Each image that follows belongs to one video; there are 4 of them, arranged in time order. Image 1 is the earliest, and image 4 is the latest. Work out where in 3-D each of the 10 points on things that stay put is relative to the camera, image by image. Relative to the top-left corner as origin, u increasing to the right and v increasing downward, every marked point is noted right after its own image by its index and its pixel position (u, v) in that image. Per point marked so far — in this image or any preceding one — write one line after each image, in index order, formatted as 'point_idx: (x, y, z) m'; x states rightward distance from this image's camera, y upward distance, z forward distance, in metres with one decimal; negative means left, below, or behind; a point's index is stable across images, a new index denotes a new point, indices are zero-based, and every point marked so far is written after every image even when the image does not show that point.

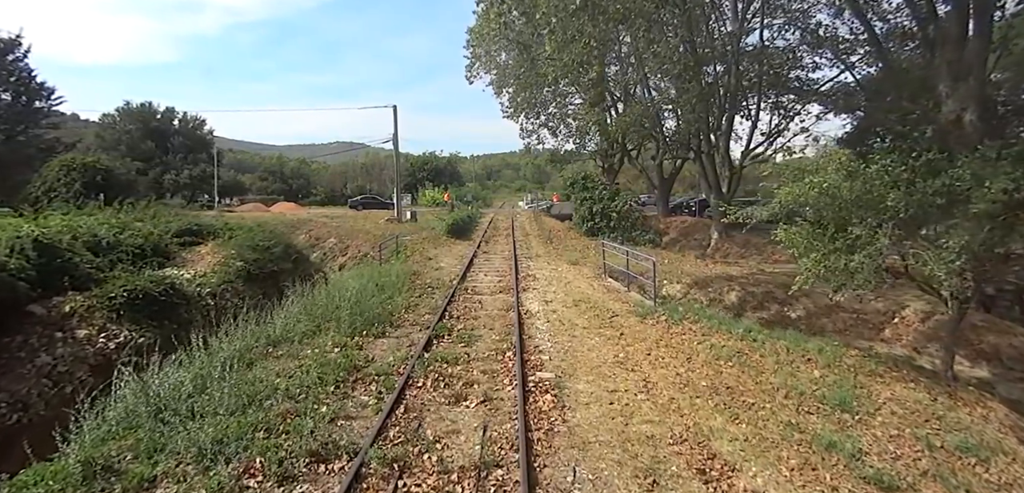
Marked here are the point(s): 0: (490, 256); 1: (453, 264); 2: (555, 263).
0: (-0.8, -0.4, +18.4) m
1: (-2.0, -0.6, +16.7) m
2: (+1.5, -0.6, +17.1) m
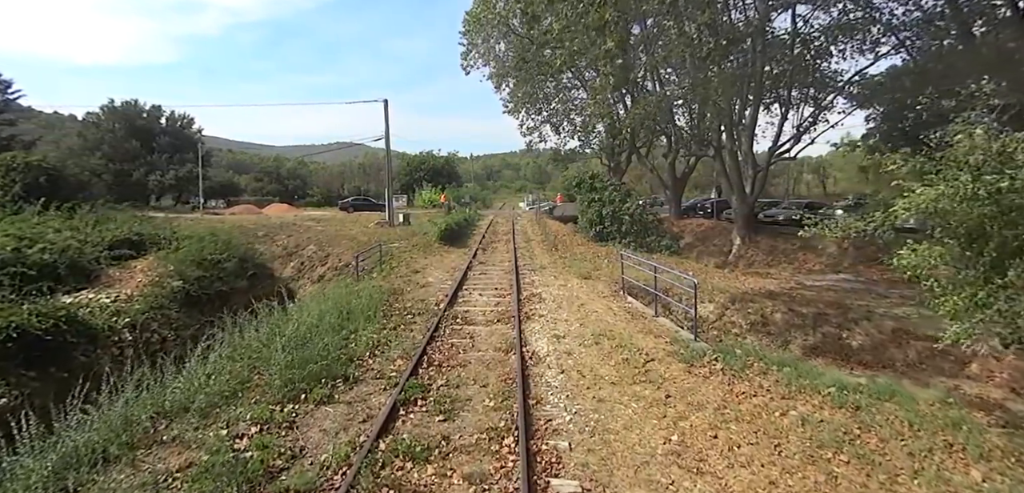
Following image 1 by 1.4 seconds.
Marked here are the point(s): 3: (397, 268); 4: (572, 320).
0: (-0.8, -0.7, +15.8) m
1: (-2.0, -0.9, +14.1) m
2: (+1.6, -0.9, +14.4) m
3: (-3.9, -0.7, +16.6) m
4: (+1.2, -1.5, +10.1) m
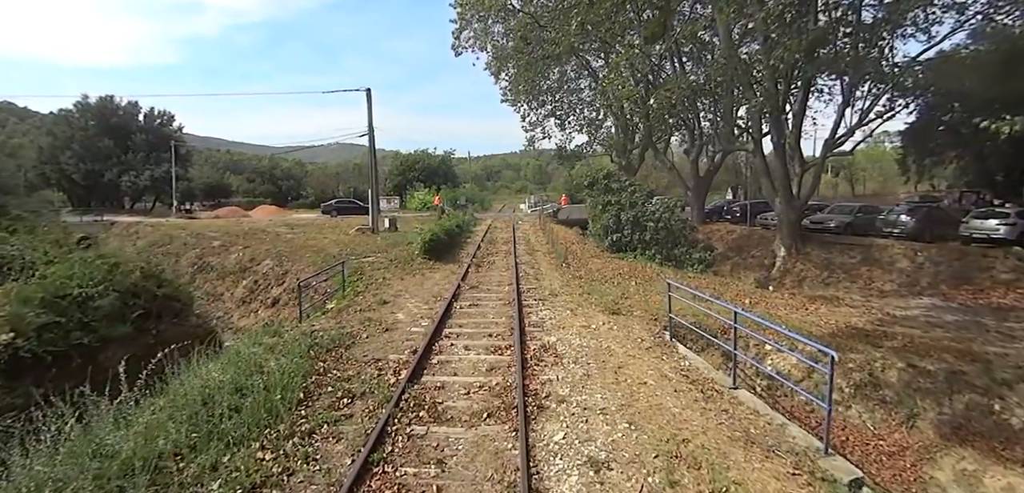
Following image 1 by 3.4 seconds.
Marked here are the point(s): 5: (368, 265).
0: (-0.8, -1.2, +11.9) m
1: (-2.0, -1.5, +10.2) m
2: (+1.6, -1.4, +10.5) m
3: (-3.9, -1.3, +12.7) m
4: (+1.2, -2.0, +6.1) m
5: (-4.8, -0.6, +16.5) m
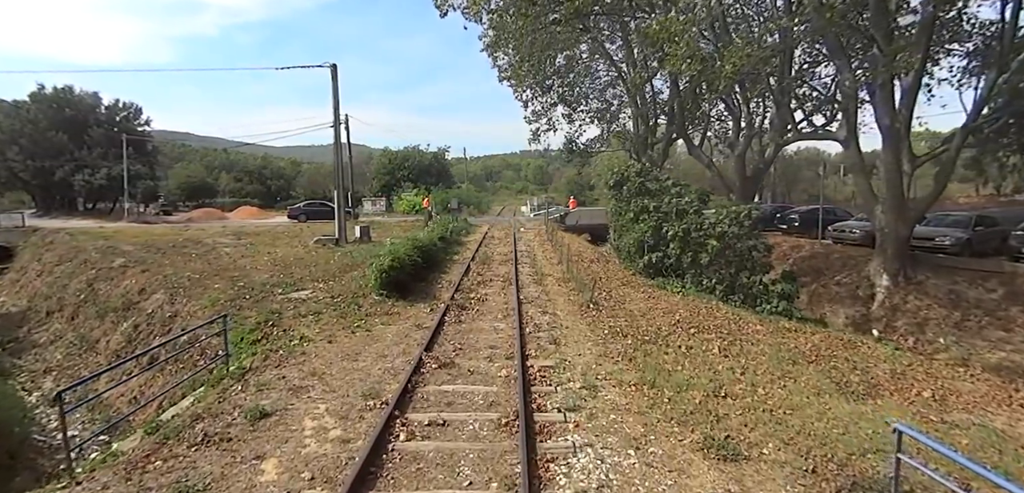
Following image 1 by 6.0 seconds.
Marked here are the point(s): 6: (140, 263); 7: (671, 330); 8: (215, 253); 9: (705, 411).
0: (-0.8, -1.9, +6.4) m
1: (-2.0, -2.2, +4.6) m
2: (+1.6, -2.2, +5.0) m
3: (-3.9, -2.0, +7.2) m
4: (+1.2, -2.7, +0.6) m
5: (-4.8, -1.3, +10.9) m
6: (-12.4, -0.5, +16.5) m
7: (+3.1, -1.6, +9.7) m
8: (-10.9, -0.2, +18.2) m
9: (+2.4, -2.0, +6.2) m
